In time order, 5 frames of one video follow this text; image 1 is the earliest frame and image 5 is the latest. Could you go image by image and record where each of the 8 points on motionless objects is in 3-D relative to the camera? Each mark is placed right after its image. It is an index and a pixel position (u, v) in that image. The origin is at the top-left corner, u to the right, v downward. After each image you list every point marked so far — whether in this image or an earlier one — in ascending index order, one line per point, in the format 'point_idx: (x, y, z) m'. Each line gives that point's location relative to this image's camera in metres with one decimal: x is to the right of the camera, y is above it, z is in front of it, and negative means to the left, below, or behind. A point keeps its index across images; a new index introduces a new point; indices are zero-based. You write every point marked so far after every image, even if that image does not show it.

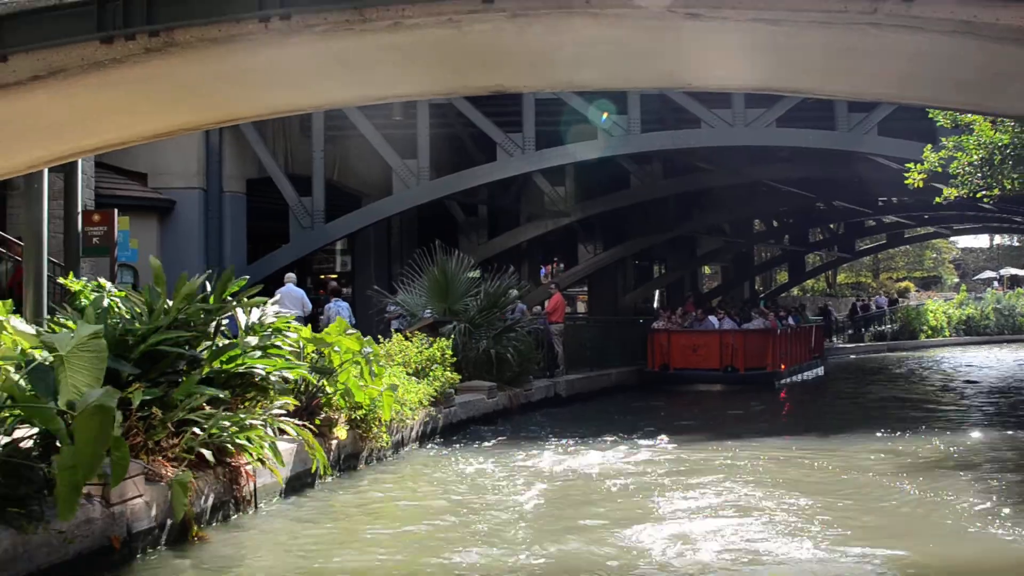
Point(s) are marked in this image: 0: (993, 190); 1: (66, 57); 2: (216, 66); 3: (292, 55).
0: (+4.6, +0.9, +12.5) m
1: (-2.4, +1.2, +7.1) m
2: (-1.7, +1.2, +7.4) m
3: (-1.2, +1.3, +7.3) m
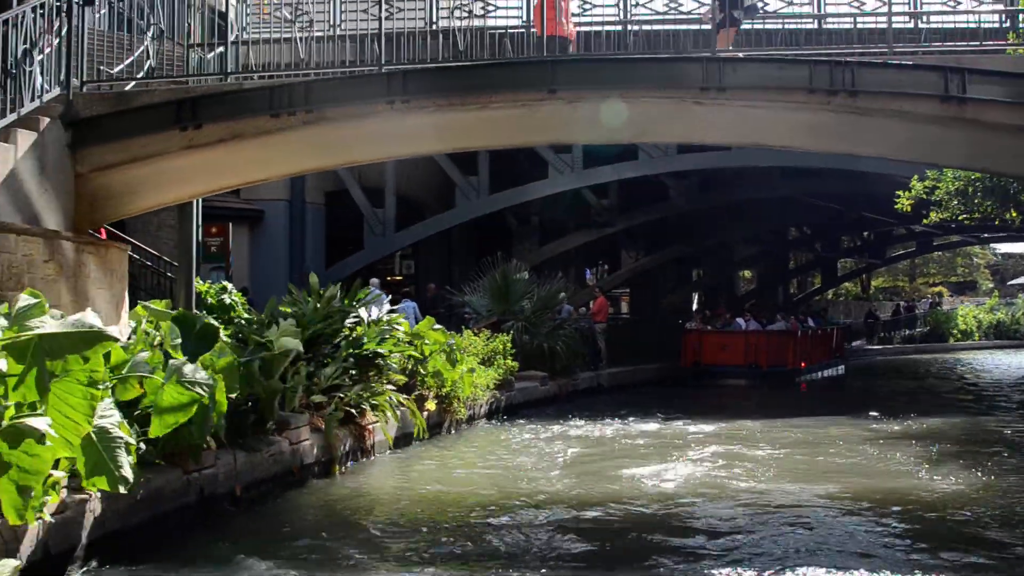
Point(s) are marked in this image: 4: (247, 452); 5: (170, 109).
0: (+5.2, +0.8, +14.8) m
1: (-2.0, +1.2, +9.6) m
2: (-1.2, +1.1, +9.9) m
3: (-0.8, +1.2, +9.8) m
4: (-1.5, -0.9, +7.1) m
5: (-2.5, +1.3, +9.7) m
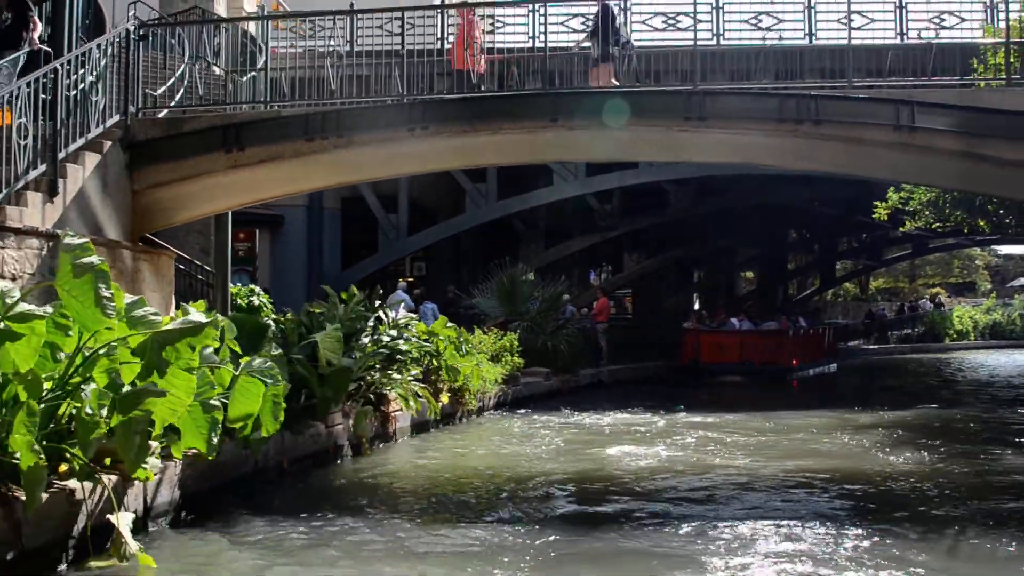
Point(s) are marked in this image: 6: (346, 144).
0: (+5.3, +0.8, +16.0) m
1: (-1.9, +1.2, +10.8) m
2: (-1.2, +1.1, +11.1) m
3: (-0.8, +1.2, +11.0) m
4: (-1.4, -0.9, +8.4) m
5: (-2.5, +1.3, +11.0) m
6: (-1.4, +1.2, +10.8) m
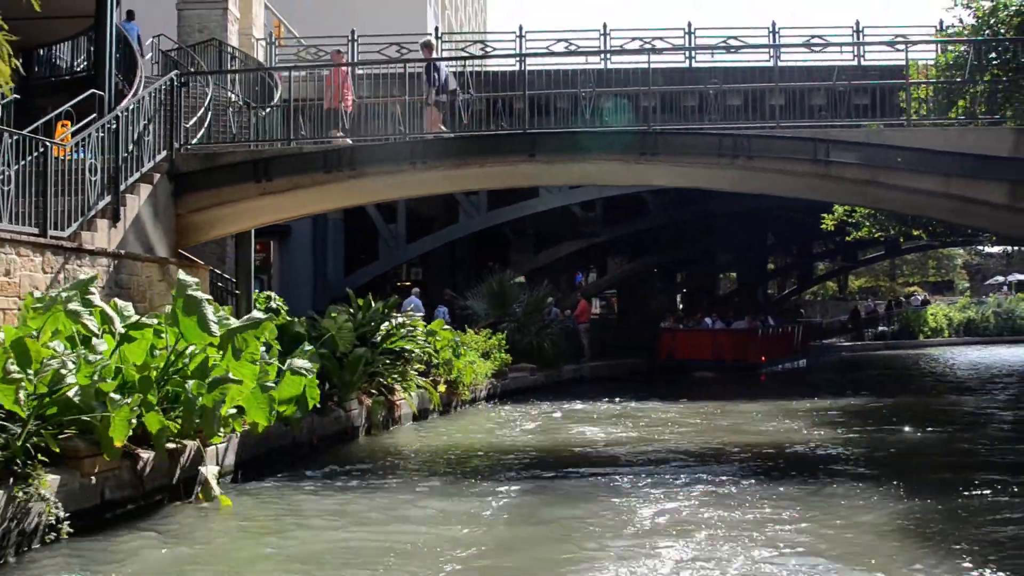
0: (+5.1, +0.8, +18.0) m
1: (-2.0, +1.1, +12.8) m
2: (-1.3, +1.0, +13.1) m
3: (-0.9, +1.1, +13.0) m
4: (-1.5, -1.0, +10.3) m
5: (-2.6, +1.2, +12.9) m
6: (-1.5, +1.1, +12.8) m
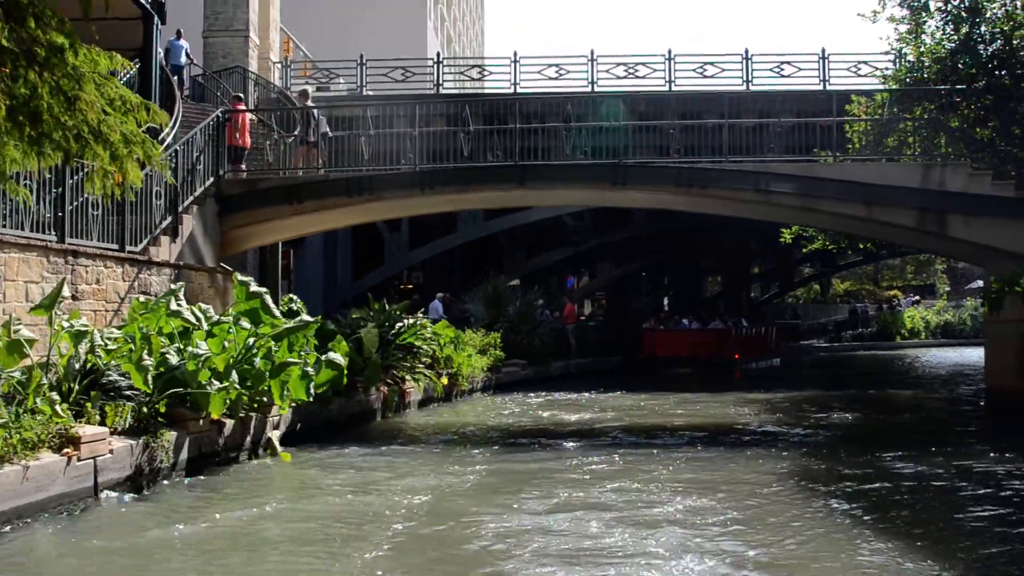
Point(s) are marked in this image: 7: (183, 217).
0: (+5.0, +0.7, +20.3) m
1: (-2.1, +1.0, +15.1) m
2: (-1.4, +1.0, +15.4) m
3: (-1.0, +1.0, +15.3) m
4: (-1.6, -1.1, +12.7) m
5: (-2.7, +1.1, +15.2) m
6: (-1.6, +1.1, +15.1) m
7: (-3.6, +0.8, +14.2) m
